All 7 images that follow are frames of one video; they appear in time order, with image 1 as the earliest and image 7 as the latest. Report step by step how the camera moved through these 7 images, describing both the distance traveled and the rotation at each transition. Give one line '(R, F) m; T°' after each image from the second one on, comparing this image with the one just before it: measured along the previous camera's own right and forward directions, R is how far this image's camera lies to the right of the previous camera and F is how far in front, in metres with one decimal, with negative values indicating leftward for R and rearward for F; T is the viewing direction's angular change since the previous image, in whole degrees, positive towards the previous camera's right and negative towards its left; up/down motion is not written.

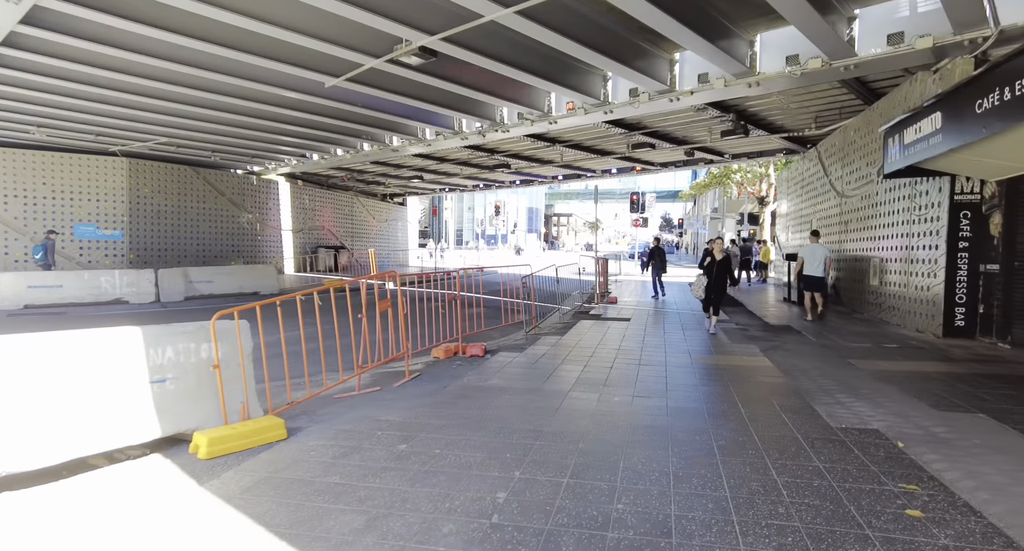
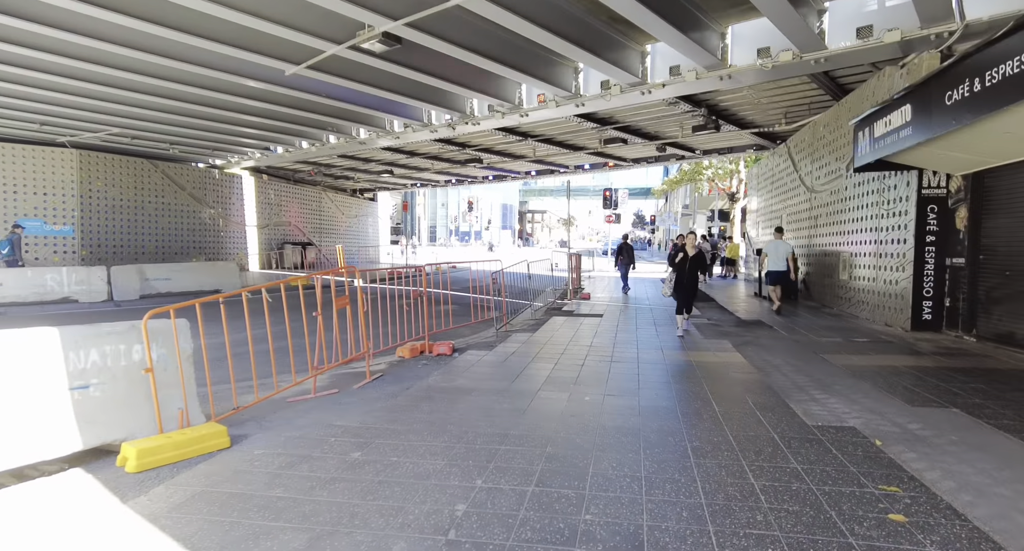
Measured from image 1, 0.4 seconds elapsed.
(+0.1, +0.2) m; +3°
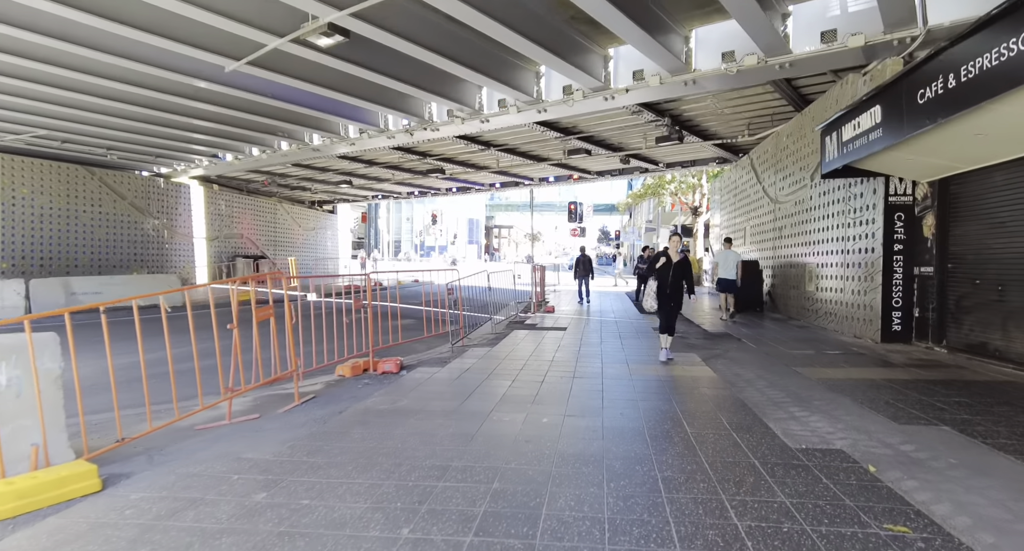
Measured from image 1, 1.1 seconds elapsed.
(+0.2, +0.5) m; +4°
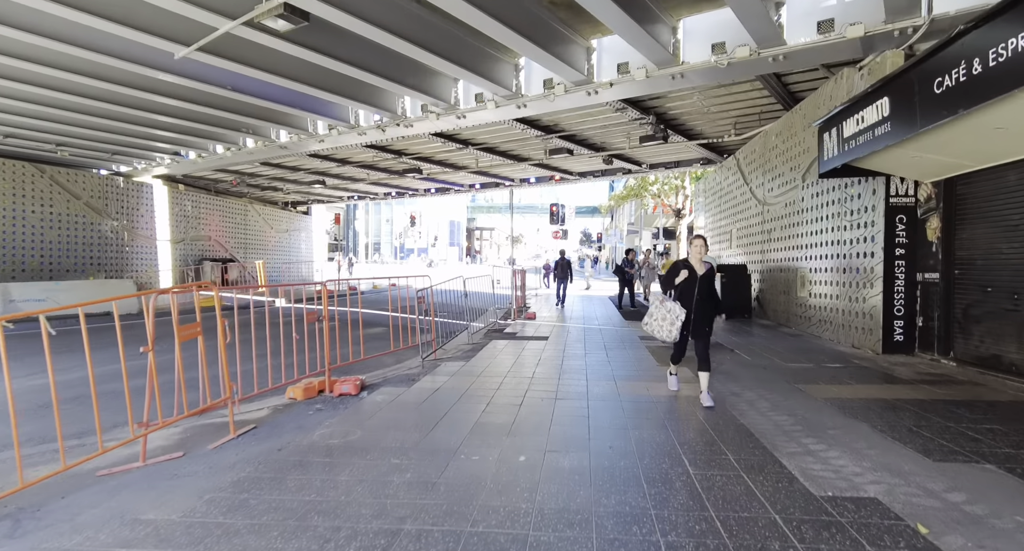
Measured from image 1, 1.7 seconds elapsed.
(+0.1, +0.6) m; +2°
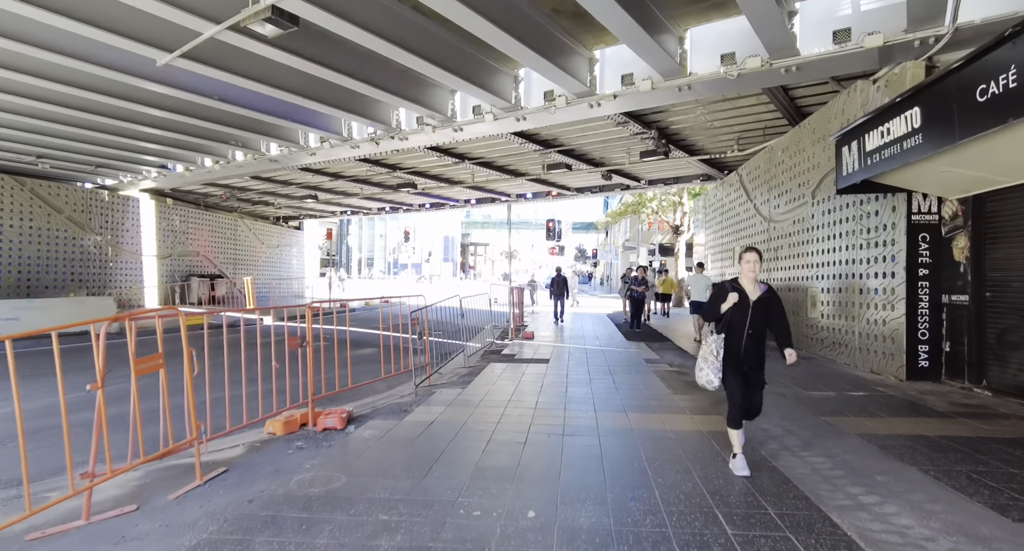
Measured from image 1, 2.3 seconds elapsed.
(-0.1, +0.4) m; +1°
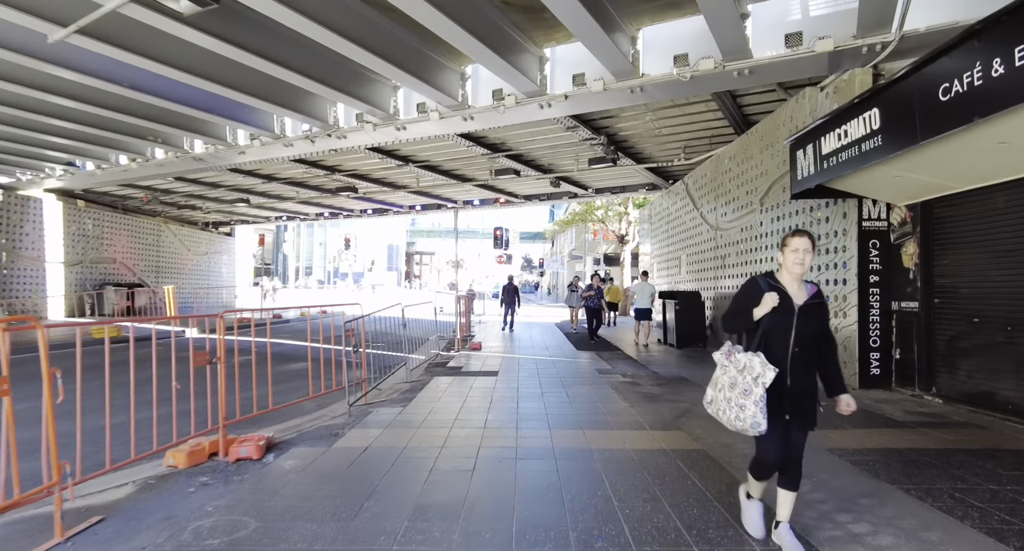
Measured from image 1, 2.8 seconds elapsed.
(0.0, +0.5) m; +6°
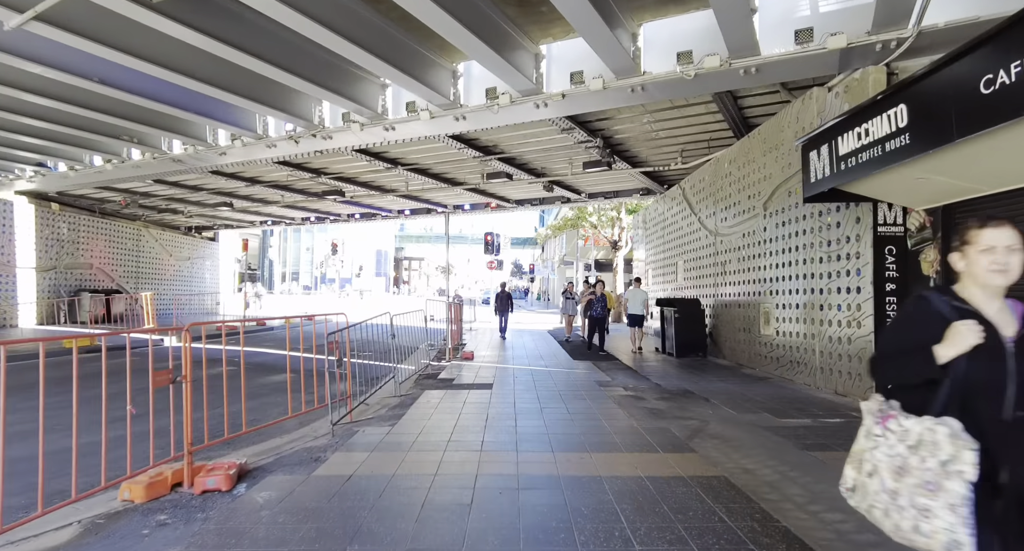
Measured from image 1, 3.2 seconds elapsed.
(-0.1, +0.4) m; +1°
